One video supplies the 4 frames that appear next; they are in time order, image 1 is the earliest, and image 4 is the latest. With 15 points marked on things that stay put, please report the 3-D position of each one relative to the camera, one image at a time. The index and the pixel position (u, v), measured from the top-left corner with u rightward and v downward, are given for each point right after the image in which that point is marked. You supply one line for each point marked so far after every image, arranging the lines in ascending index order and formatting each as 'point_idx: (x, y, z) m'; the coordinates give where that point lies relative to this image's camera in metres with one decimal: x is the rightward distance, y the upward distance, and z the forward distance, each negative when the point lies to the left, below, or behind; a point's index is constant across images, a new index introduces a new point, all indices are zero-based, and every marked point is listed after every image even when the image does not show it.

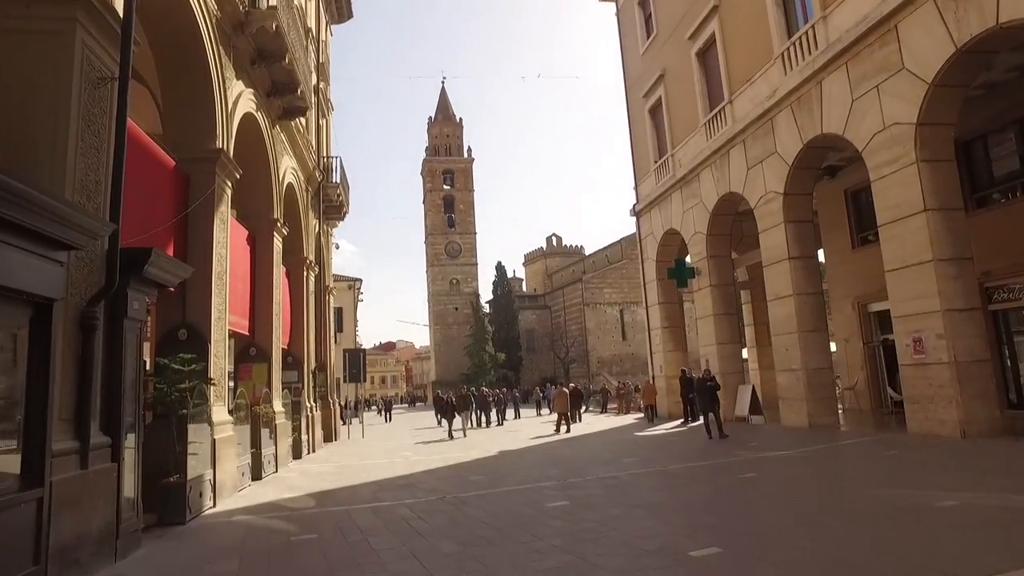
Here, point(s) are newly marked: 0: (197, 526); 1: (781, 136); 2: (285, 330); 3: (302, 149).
0: (-3.1, -2.3, +6.6) m
1: (+5.9, +3.3, +14.9) m
2: (-5.0, -0.9, +15.0) m
3: (-4.9, +3.2, +15.8) m
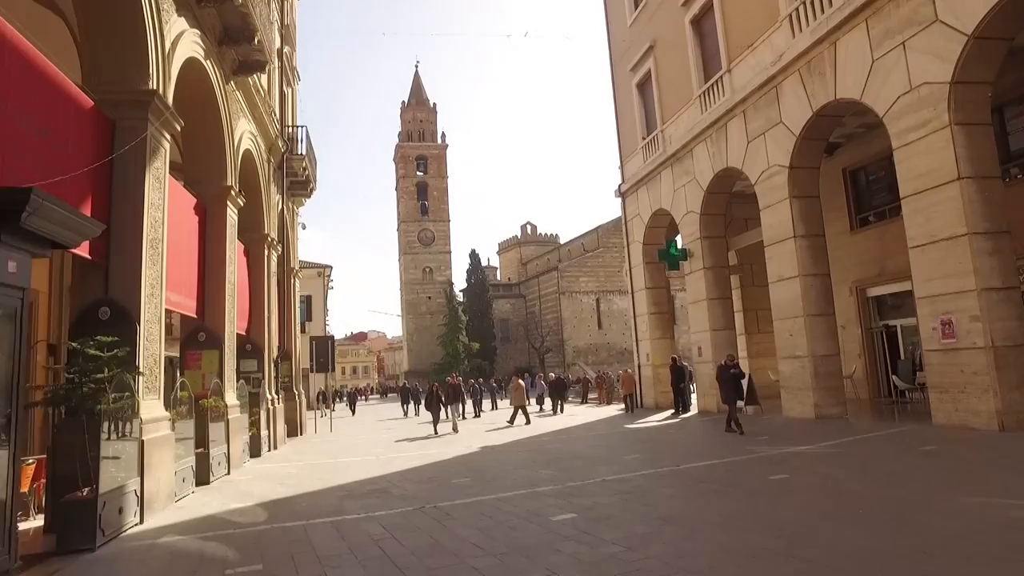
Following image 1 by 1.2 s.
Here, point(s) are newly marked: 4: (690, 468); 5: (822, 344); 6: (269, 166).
0: (-3.1, -2.0, +5.2) m
1: (+5.6, +3.7, +13.8) m
2: (-5.4, -0.5, +13.5) m
3: (-5.2, +3.7, +14.2) m
4: (+2.2, -2.2, +8.3) m
5: (+6.1, -1.1, +13.4) m
6: (-5.6, +2.8, +15.7) m
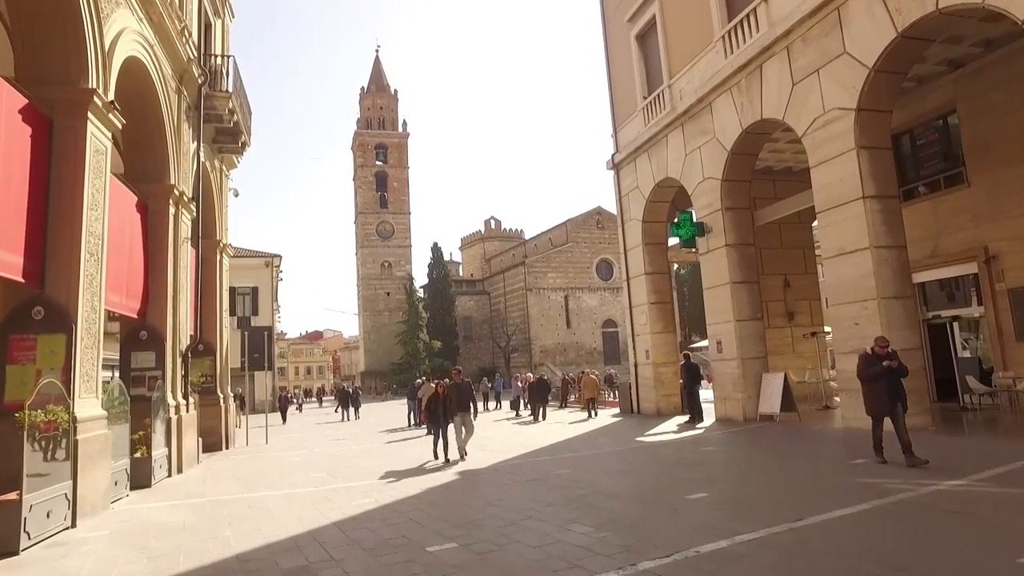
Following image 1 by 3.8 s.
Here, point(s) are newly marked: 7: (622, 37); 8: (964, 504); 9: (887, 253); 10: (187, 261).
0: (-2.8, -1.6, +1.7) m
1: (+5.4, +4.1, +10.8) m
2: (-5.5, 0.0, +9.8) m
3: (-5.4, +4.2, +10.5) m
4: (+2.3, -1.8, +5.1) m
5: (+5.9, -0.7, +10.4) m
6: (-5.9, +3.3, +12.0) m
7: (+3.2, +7.2, +19.6) m
8: (+3.7, -1.7, +5.6) m
9: (+5.8, +0.5, +10.6) m
10: (-5.8, +0.5, +12.2) m
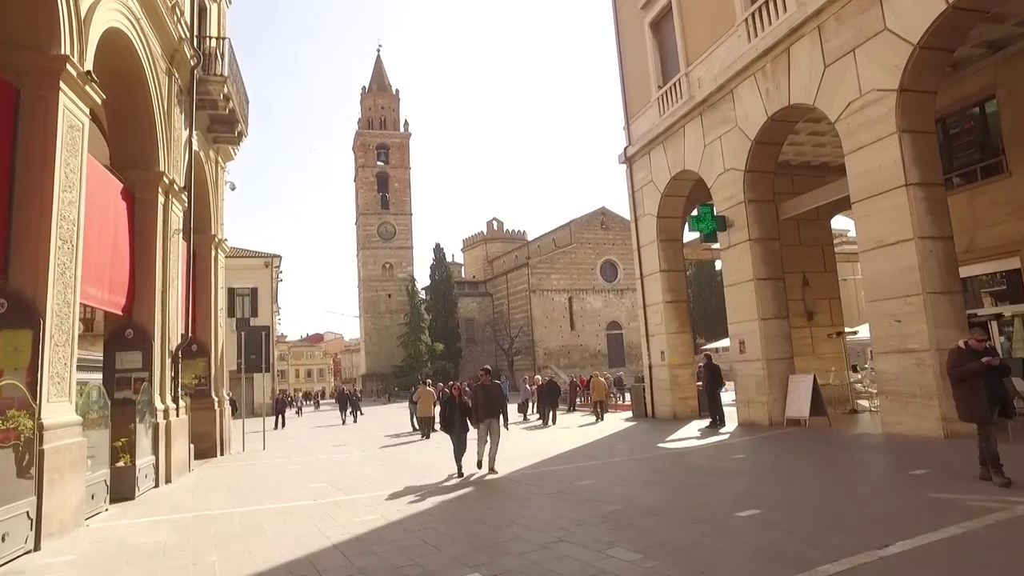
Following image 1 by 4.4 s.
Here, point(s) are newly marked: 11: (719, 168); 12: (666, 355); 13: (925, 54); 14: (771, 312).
0: (-2.6, -1.4, +0.9) m
1: (+5.7, +4.2, +10.0) m
2: (-5.3, +0.1, +9.0) m
3: (-5.1, +4.2, +9.8) m
4: (+2.6, -1.7, +4.3) m
5: (+6.2, -0.6, +9.6) m
6: (-5.6, +3.4, +11.2) m
7: (+3.4, +7.3, +18.8) m
8: (+3.9, -1.6, +4.8) m
9: (+6.1, +0.6, +9.8) m
10: (-5.6, +0.5, +11.4) m
11: (+4.5, +2.6, +14.8) m
12: (+3.9, -1.7, +17.3) m
13: (+5.9, +3.4, +9.7) m
14: (+5.2, -0.5, +13.6) m
